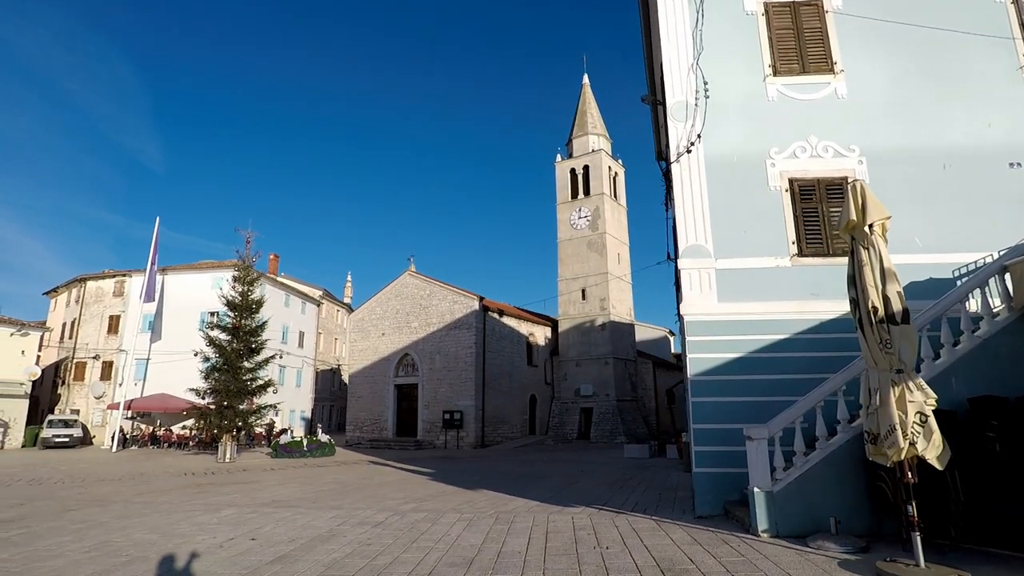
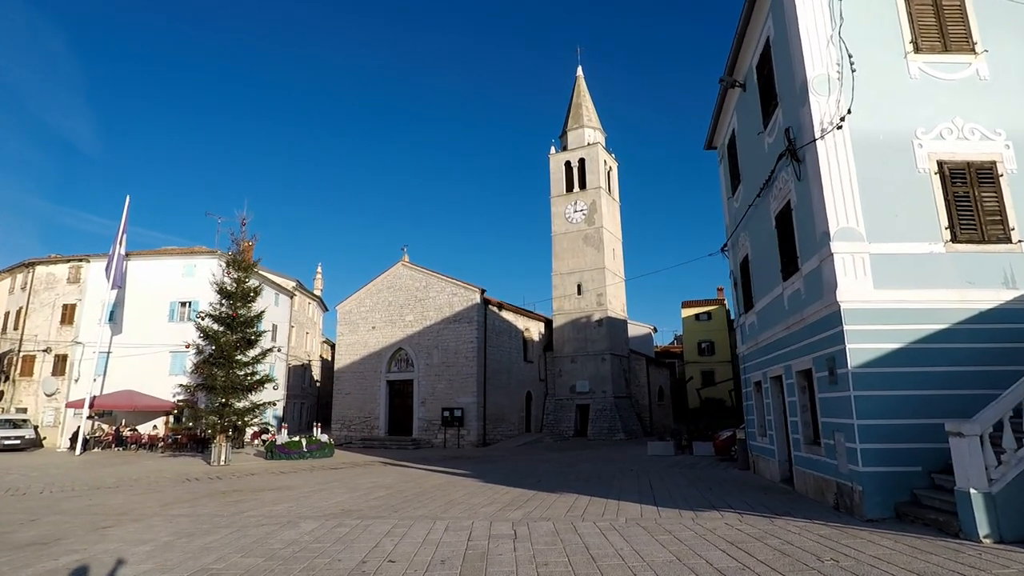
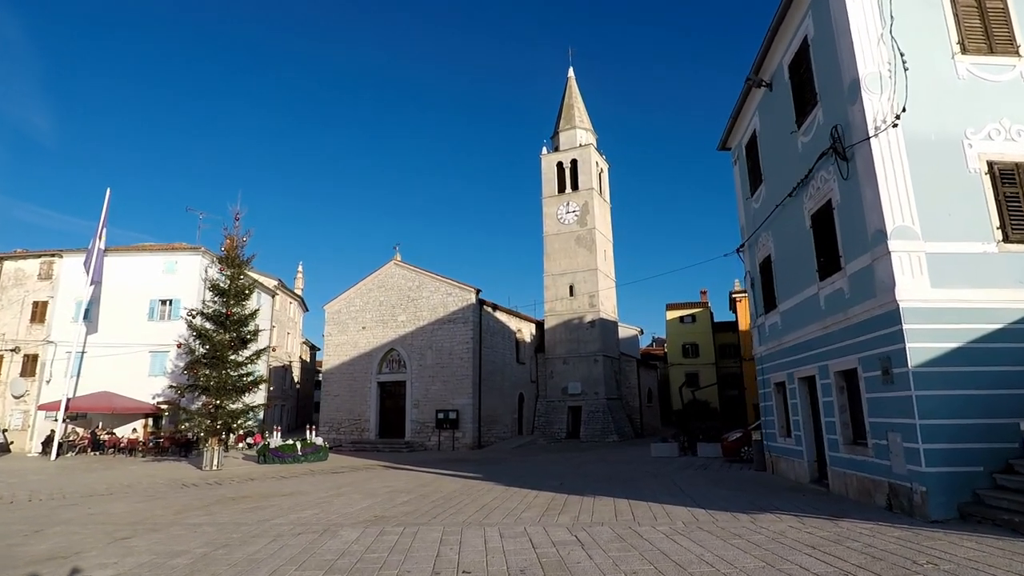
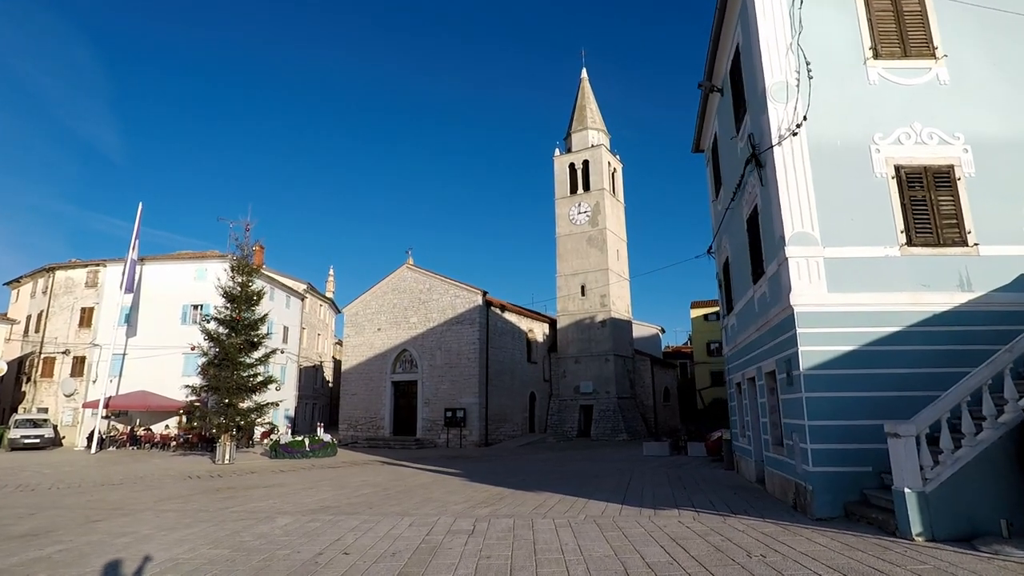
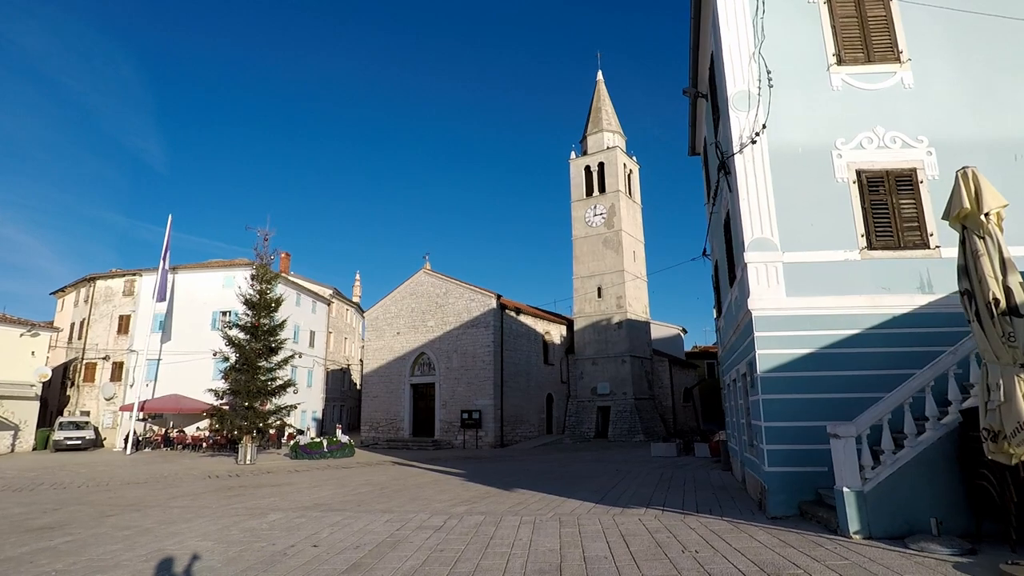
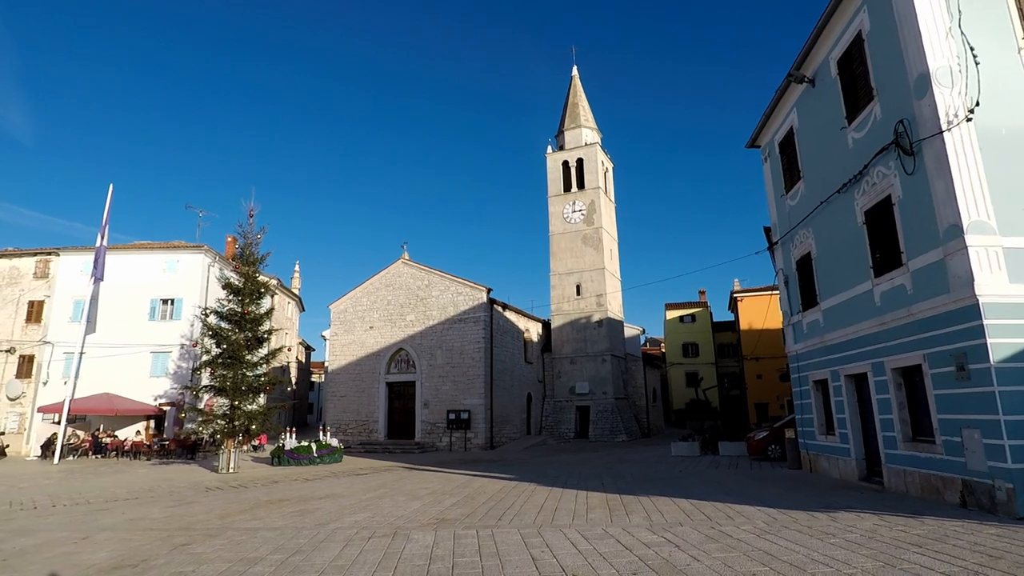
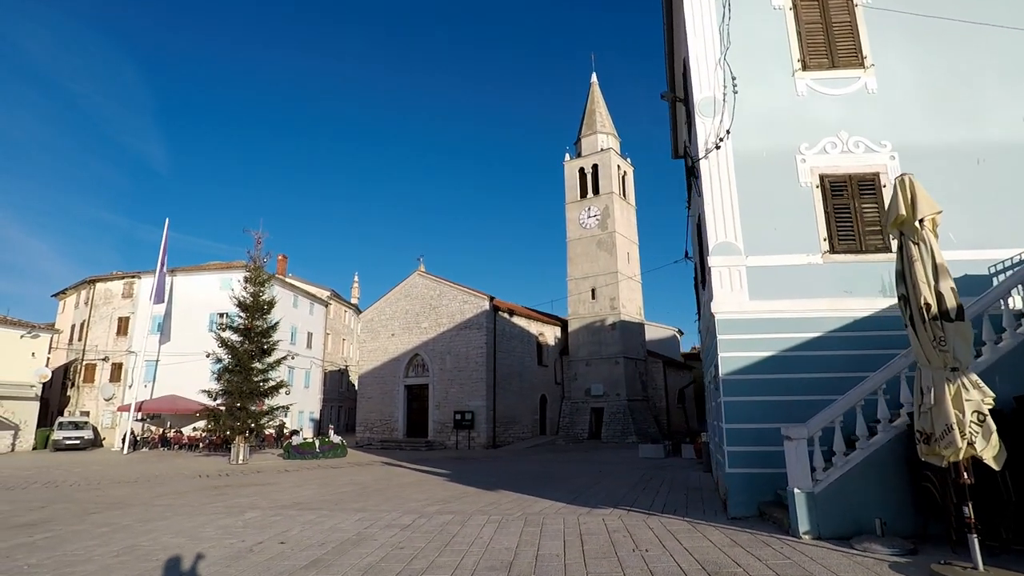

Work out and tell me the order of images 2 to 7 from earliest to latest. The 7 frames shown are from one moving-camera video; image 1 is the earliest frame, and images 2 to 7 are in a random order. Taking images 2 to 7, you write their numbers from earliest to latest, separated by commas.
7, 5, 4, 2, 3, 6
